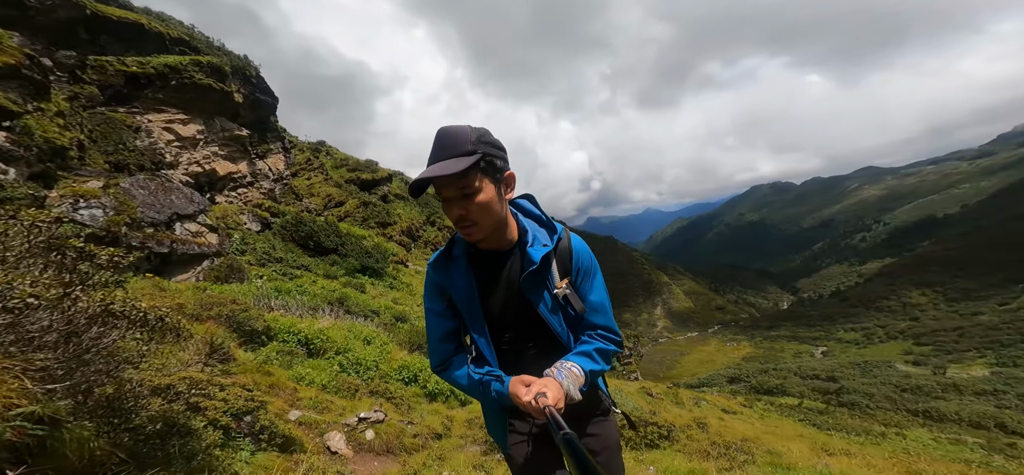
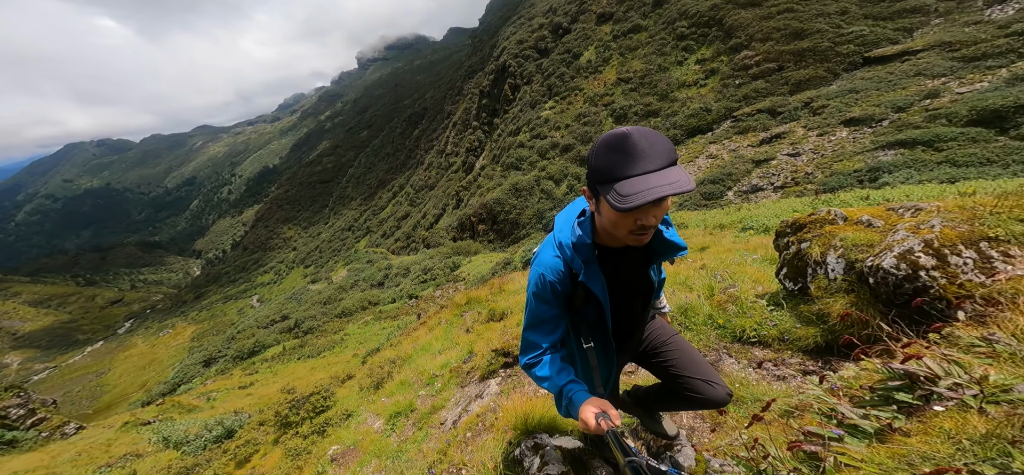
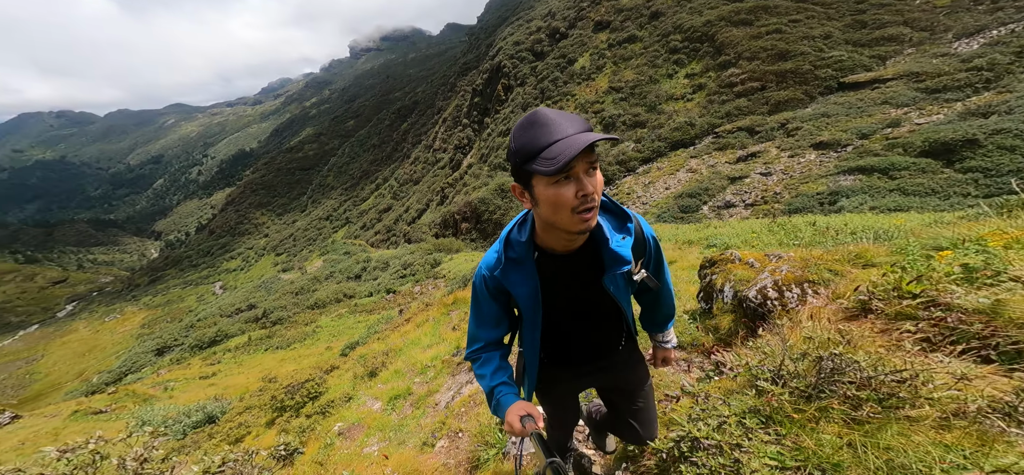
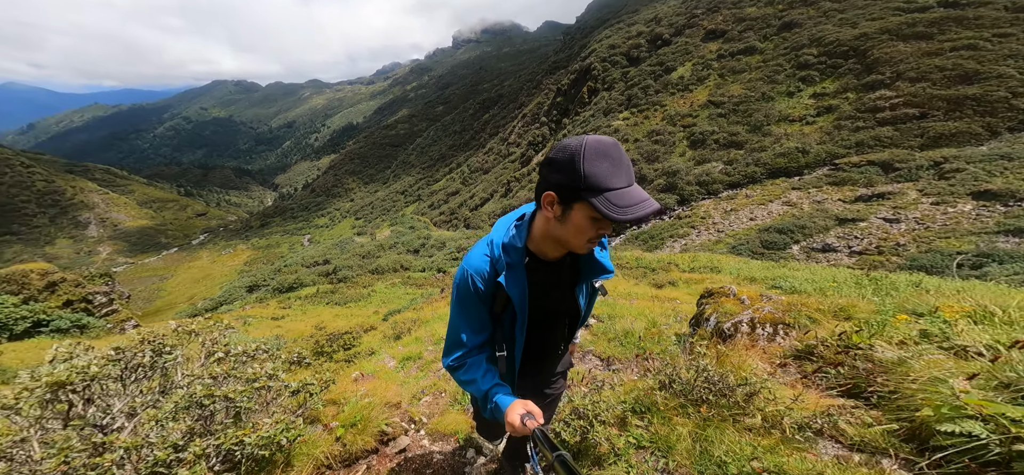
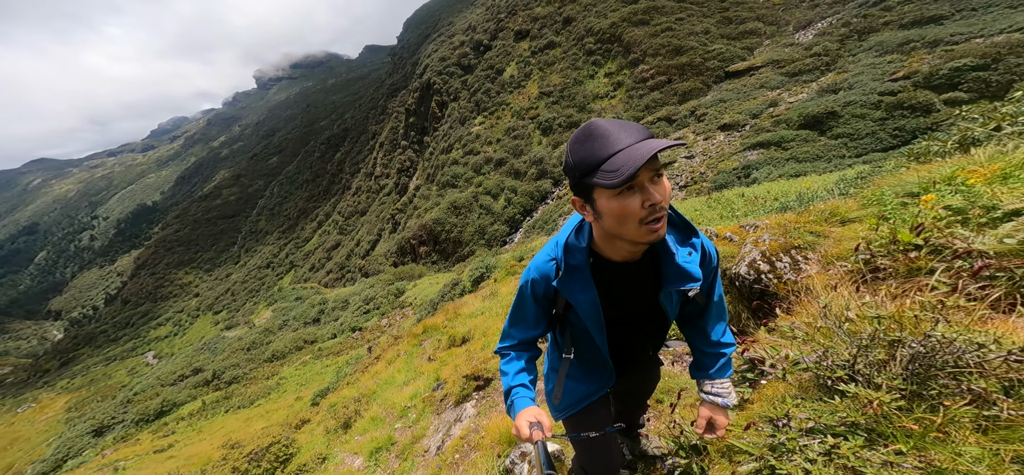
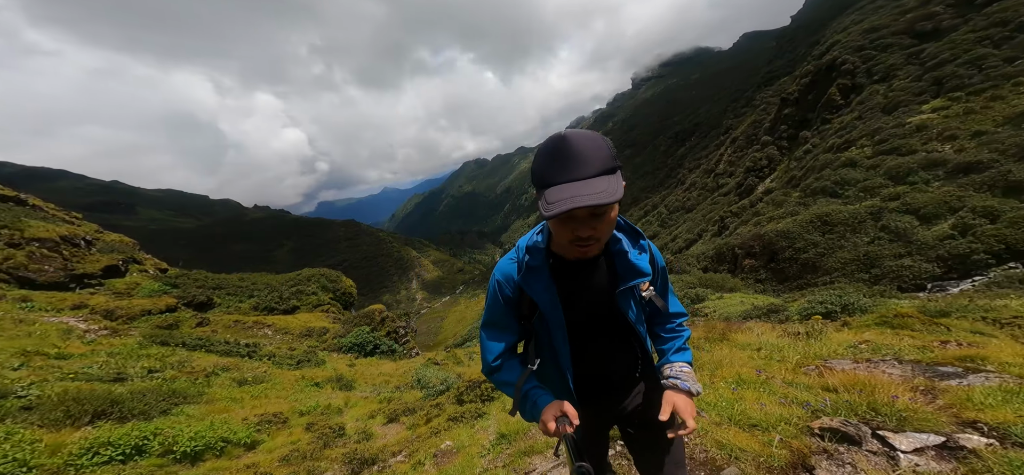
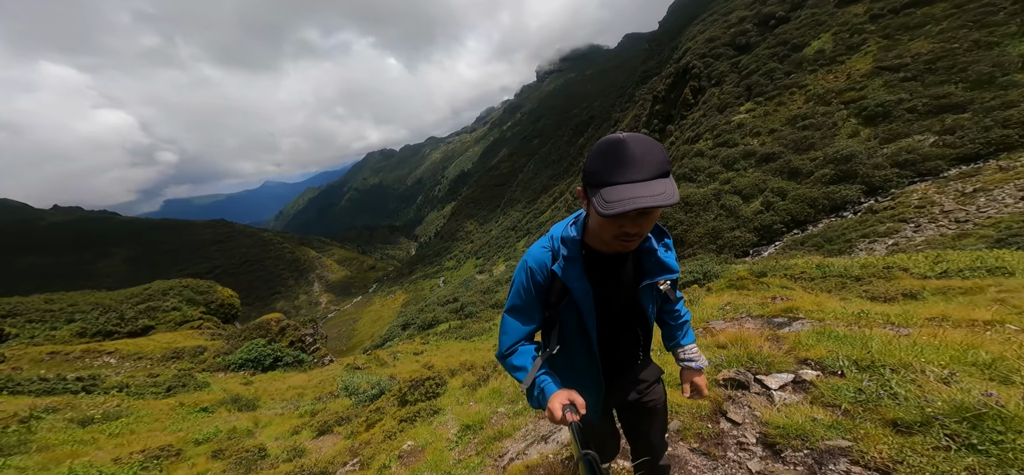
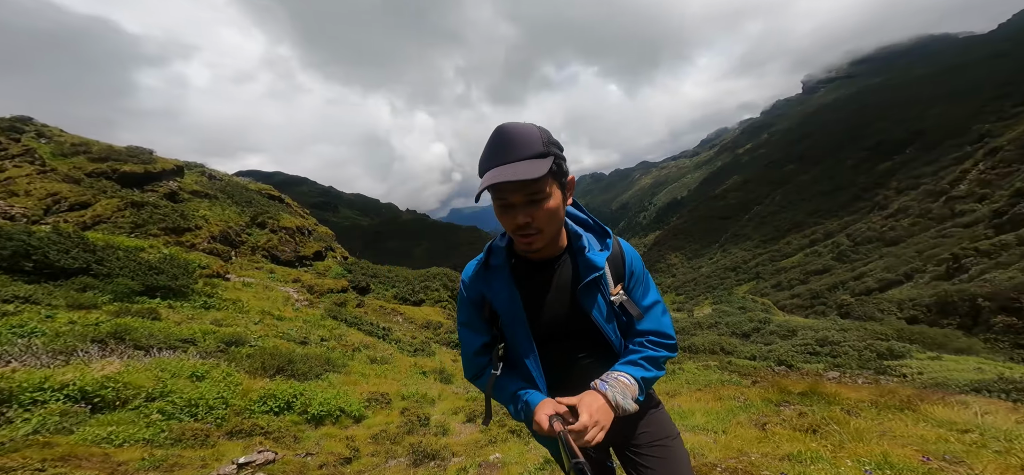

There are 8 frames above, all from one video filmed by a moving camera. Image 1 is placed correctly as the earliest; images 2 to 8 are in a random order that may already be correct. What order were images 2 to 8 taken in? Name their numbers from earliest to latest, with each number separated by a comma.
8, 6, 7, 2, 5, 3, 4
